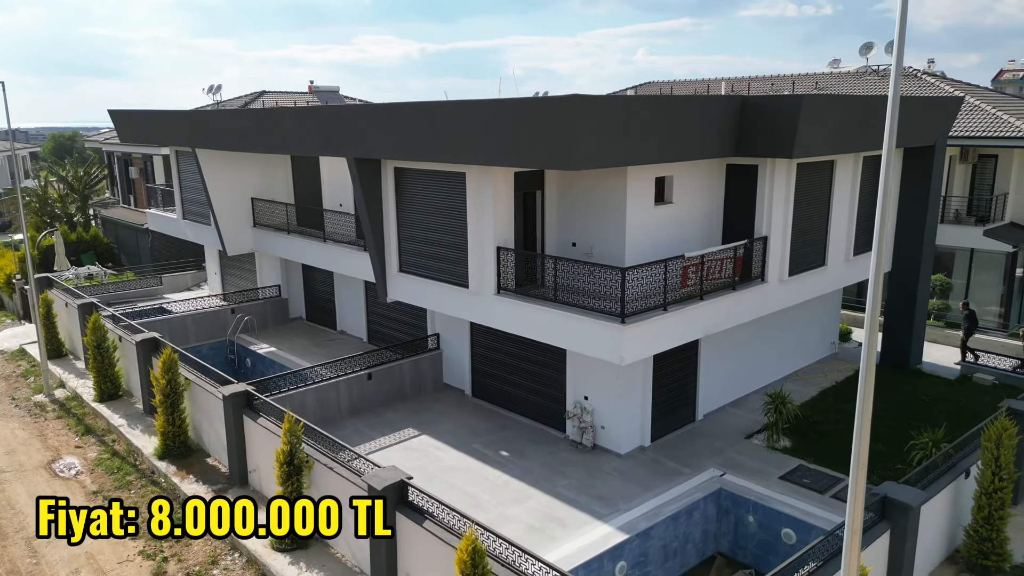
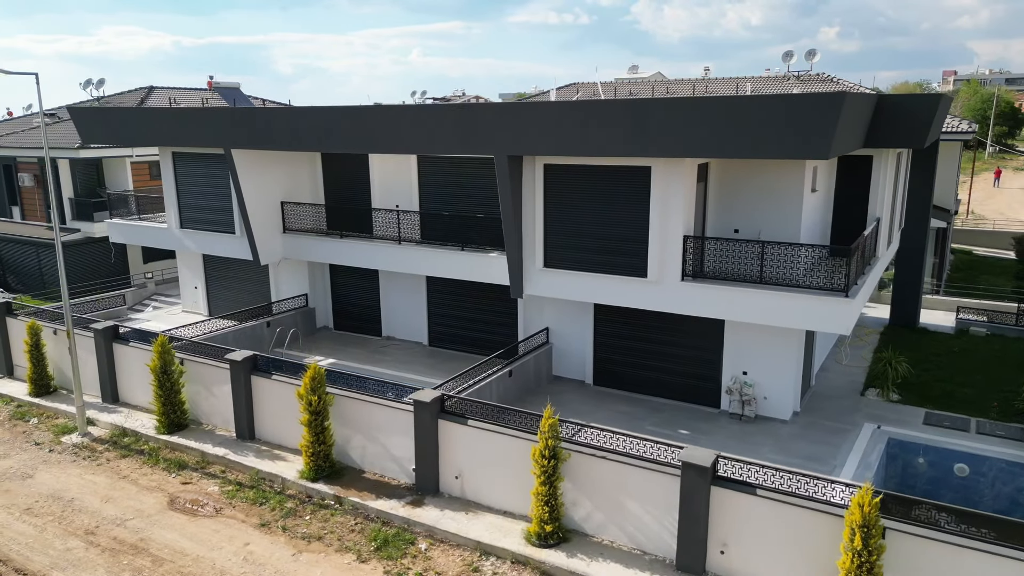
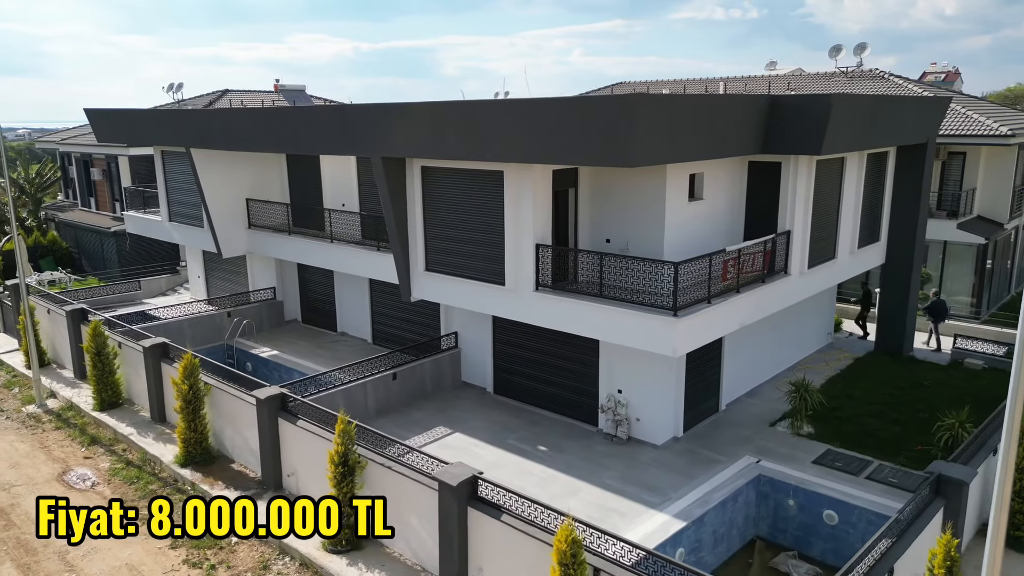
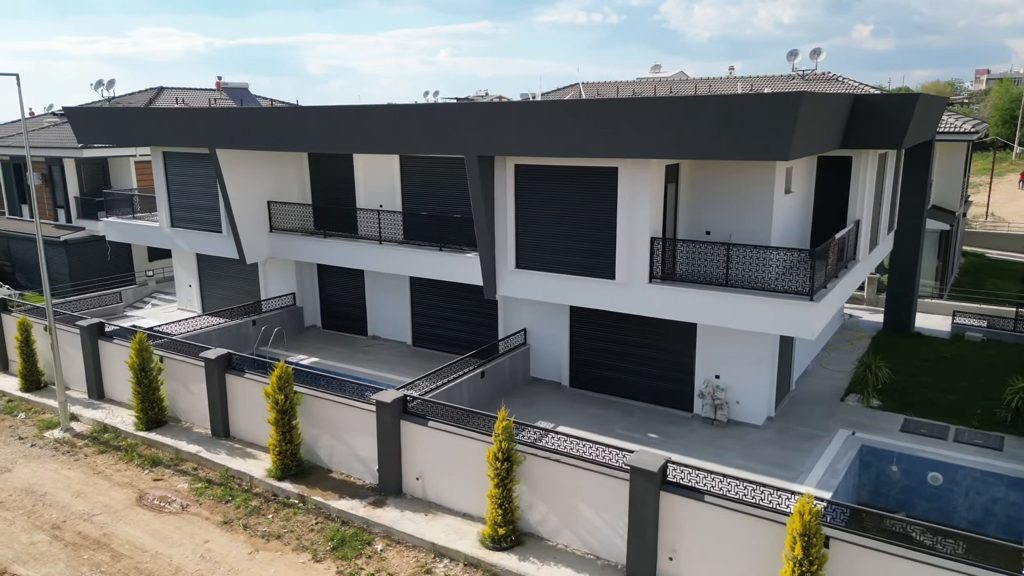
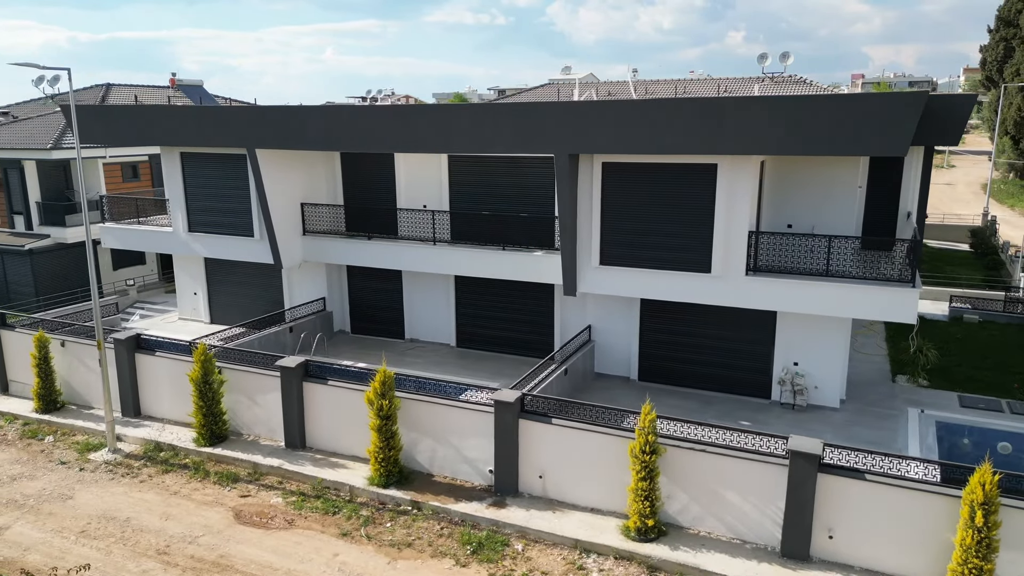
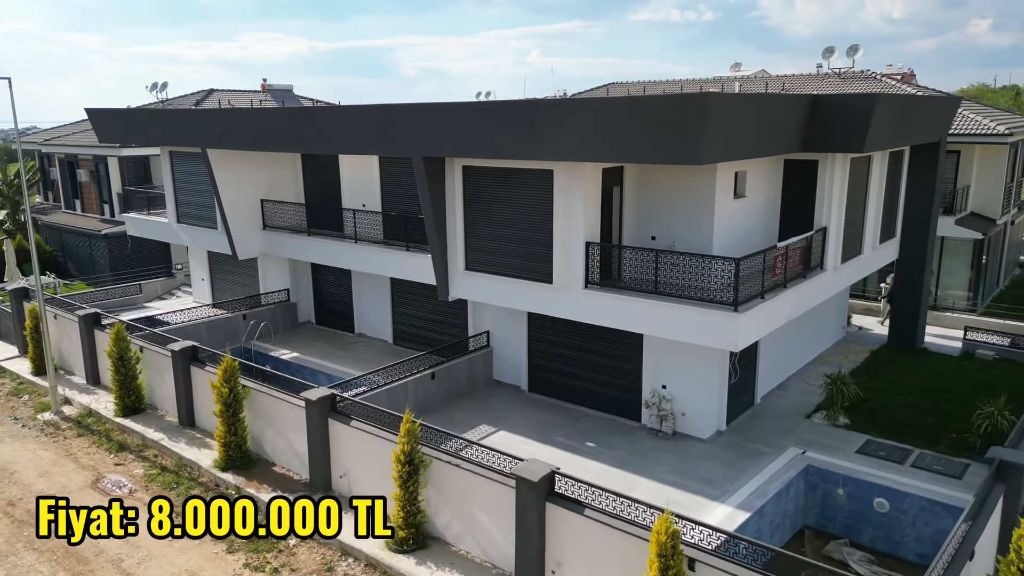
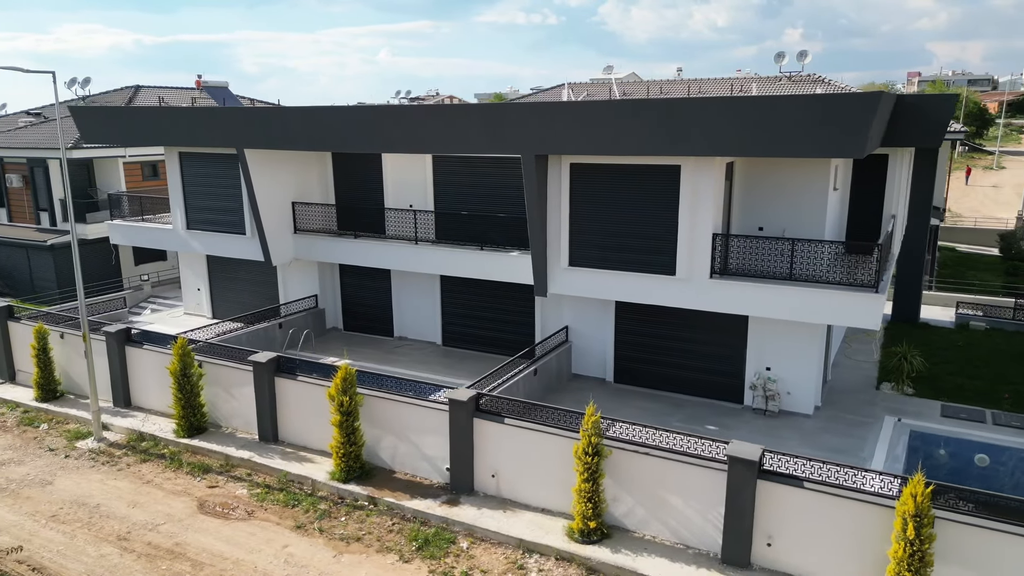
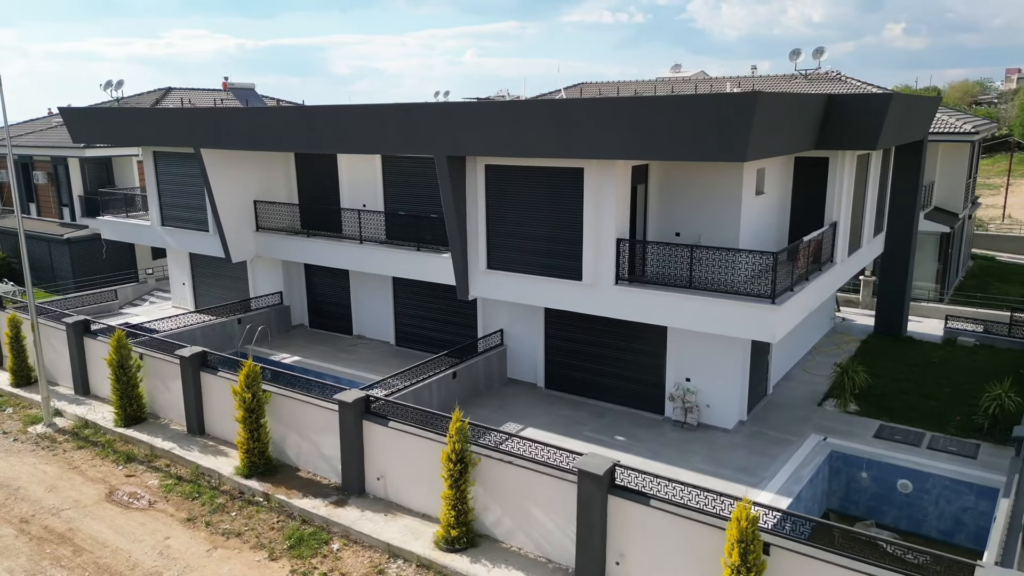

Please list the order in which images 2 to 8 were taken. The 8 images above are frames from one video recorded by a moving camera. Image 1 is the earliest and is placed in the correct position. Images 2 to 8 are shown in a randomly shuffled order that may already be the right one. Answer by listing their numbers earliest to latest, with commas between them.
3, 6, 8, 4, 2, 7, 5
